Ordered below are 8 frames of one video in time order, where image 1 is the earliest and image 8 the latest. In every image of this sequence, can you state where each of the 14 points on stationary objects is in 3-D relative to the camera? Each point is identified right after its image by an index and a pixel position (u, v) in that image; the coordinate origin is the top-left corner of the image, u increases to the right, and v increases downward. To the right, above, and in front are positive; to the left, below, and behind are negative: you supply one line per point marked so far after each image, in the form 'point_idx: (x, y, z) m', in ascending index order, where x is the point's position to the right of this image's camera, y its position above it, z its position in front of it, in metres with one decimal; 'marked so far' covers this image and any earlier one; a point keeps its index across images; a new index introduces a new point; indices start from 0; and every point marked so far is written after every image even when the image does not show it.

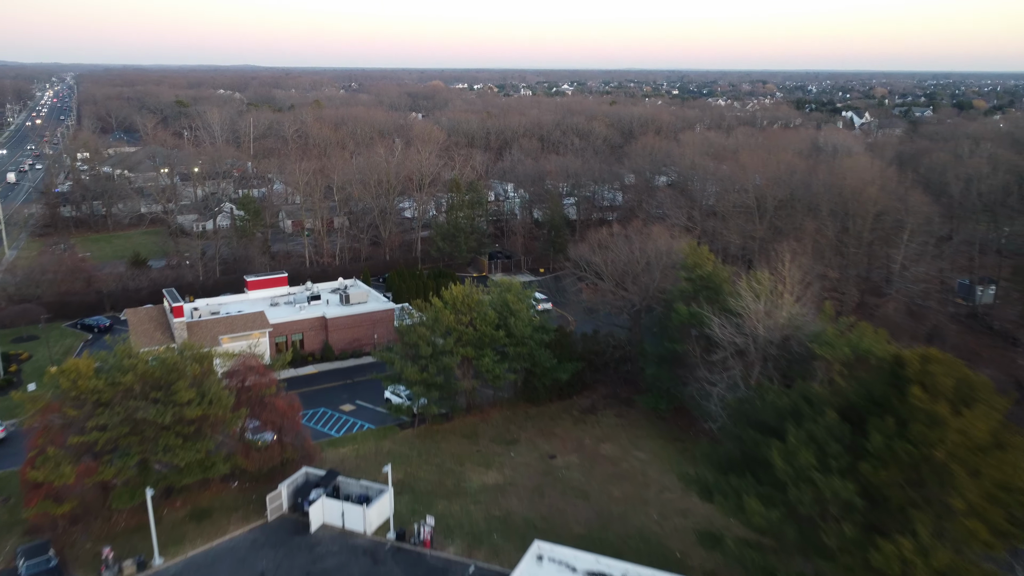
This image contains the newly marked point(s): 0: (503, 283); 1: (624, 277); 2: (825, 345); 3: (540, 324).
0: (-0.2, +0.1, +18.5) m
1: (+2.8, +0.3, +19.5) m
2: (+5.6, -1.0, +14.1) m
3: (+0.7, -0.8, +18.4) m
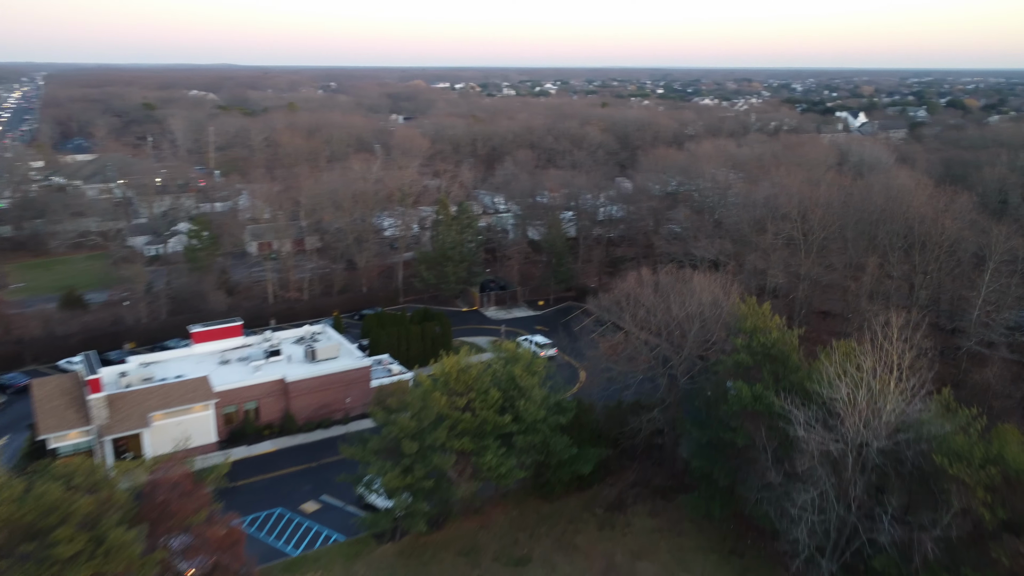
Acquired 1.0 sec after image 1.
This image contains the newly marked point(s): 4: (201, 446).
0: (-0.1, -1.2, +14.5) m
1: (+2.9, -1.0, +15.7) m
2: (+5.8, -2.2, +10.3) m
3: (+0.8, -2.1, +14.5) m
4: (-6.7, -3.4, +17.0) m
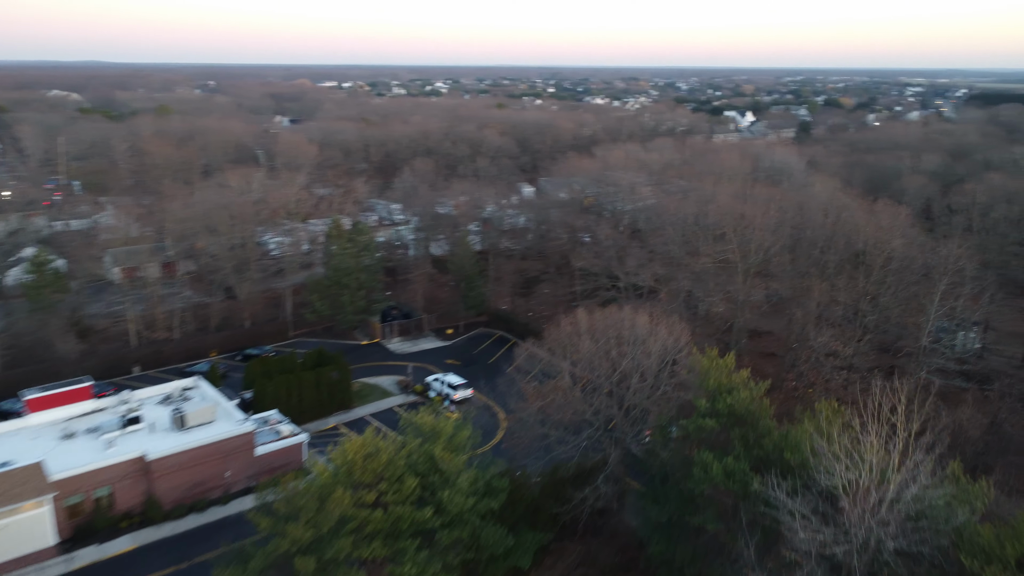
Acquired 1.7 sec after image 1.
0: (-1.3, -2.0, +11.8) m
1: (+1.4, -1.7, +13.4) m
2: (+5.1, -2.9, +8.4) m
3: (-0.4, -2.9, +11.9) m
4: (-8.1, -4.5, +13.4) m
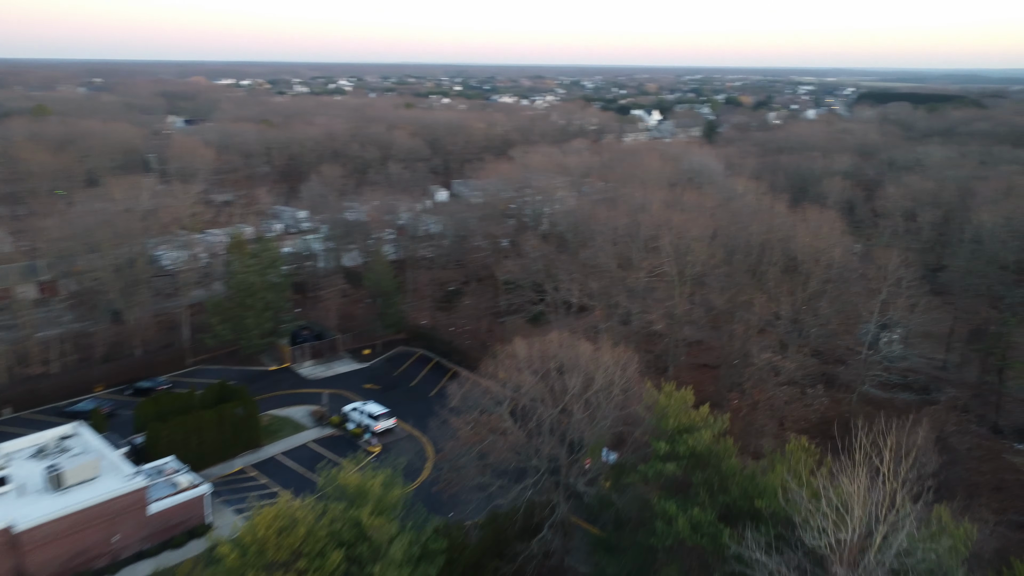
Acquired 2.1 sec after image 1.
0: (-2.1, -2.5, +10.3) m
1: (+0.4, -2.2, +12.1) m
2: (+4.6, -3.2, +7.6) m
3: (-1.2, -3.4, +10.4) m
4: (-9.0, -5.2, +11.1) m
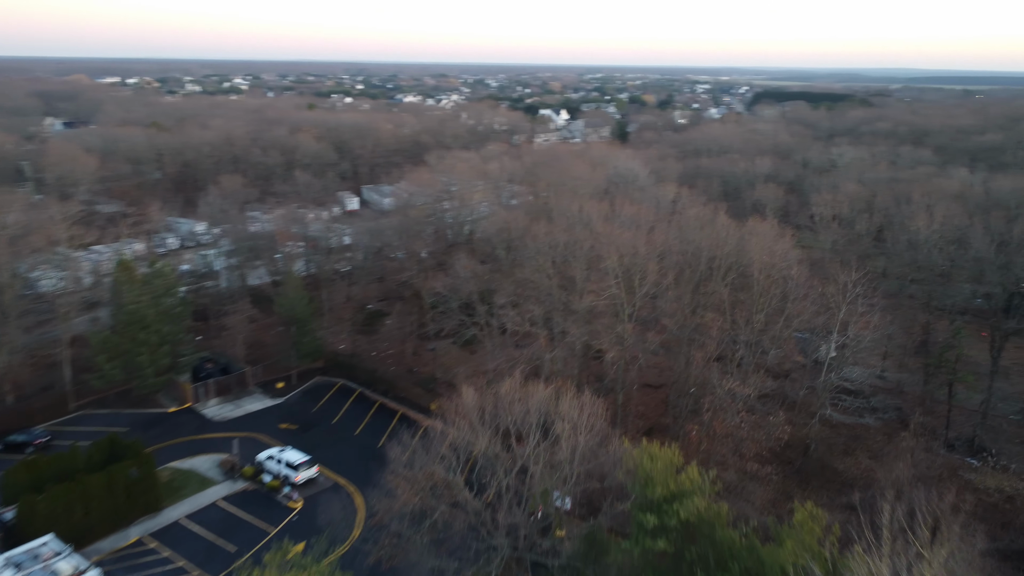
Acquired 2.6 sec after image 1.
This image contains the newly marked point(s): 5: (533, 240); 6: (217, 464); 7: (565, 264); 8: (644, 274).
0: (-2.5, -3.2, +8.3) m
1: (-0.2, -2.7, +10.4) m
2: (+4.6, -3.7, +6.5) m
3: (-1.6, -4.0, +8.6) m
4: (-9.3, -6.0, +8.3) m
5: (+0.5, +1.1, +18.9) m
6: (-6.3, -3.8, +16.9) m
7: (+1.1, +0.5, +17.2) m
8: (+2.7, +0.3, +16.1) m
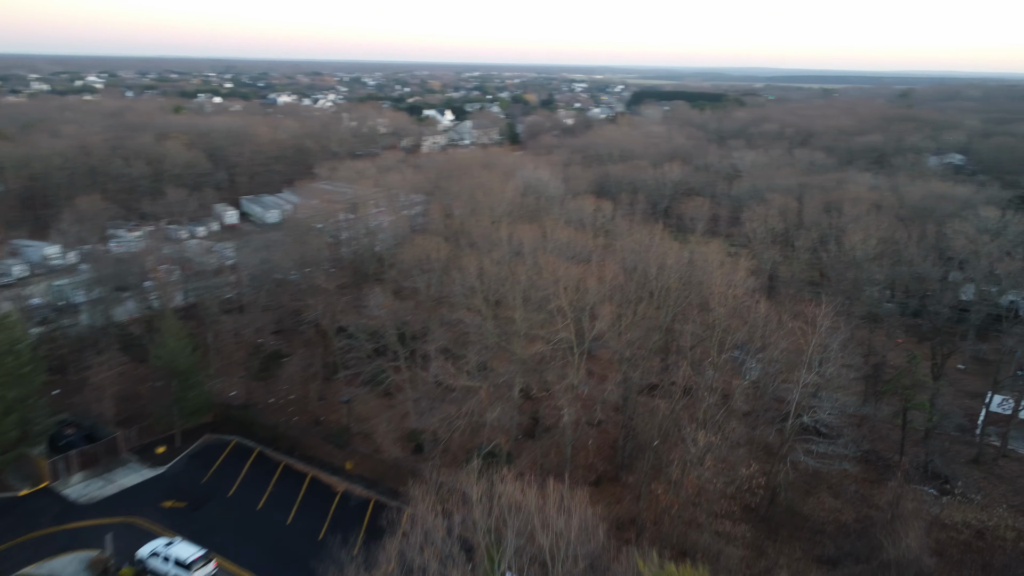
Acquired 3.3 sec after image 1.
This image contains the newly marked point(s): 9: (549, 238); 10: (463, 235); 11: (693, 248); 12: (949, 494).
0: (-2.4, -4.1, +5.7) m
1: (-0.4, -3.5, +8.1) m
2: (+4.9, -4.3, +4.9) m
3: (-1.5, -4.9, +6.2) m
4: (-9.0, -7.1, +4.8) m
5: (-1.2, +0.3, +16.6) m
6: (-7.4, -4.8, +13.7) m
7: (-0.2, -0.3, +15.0) m
8: (+1.5, -0.5, +14.2) m
9: (+0.8, +1.1, +17.5) m
10: (-1.2, +1.3, +19.1) m
11: (+4.0, +0.9, +17.6) m
12: (+9.1, -4.3, +16.3) m
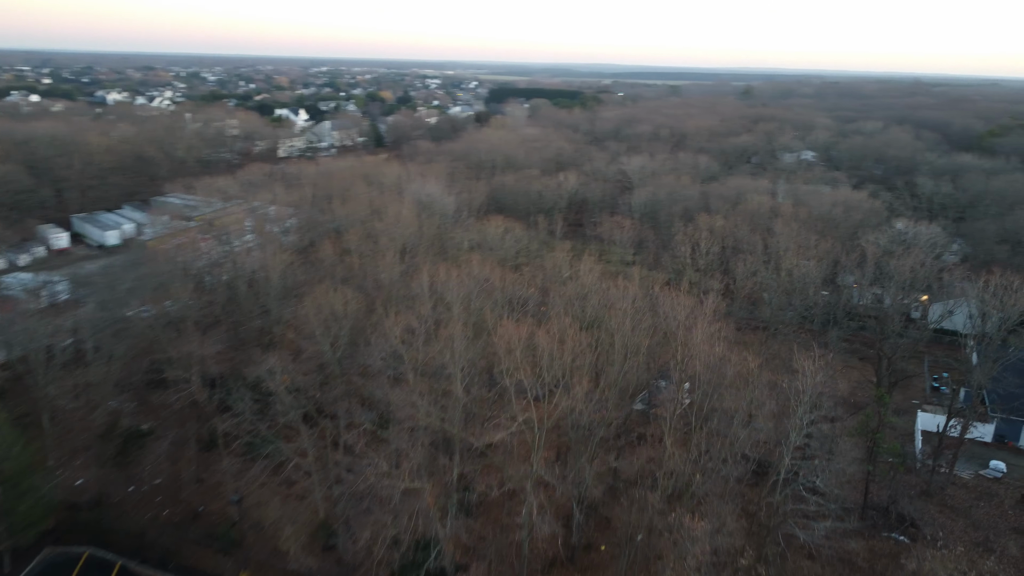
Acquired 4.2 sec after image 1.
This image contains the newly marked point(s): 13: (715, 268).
0: (-1.5, -5.2, +2.7) m
1: (0.0, -4.6, +5.4) m
2: (+5.8, -5.1, +3.2) m
3: (-0.6, -6.0, +3.3) m
4: (-7.7, -8.6, +0.6) m
5: (-2.4, -0.7, +13.6) m
6: (-7.8, -6.1, +9.6) m
7: (-1.2, -1.3, +12.1) m
8: (+0.6, -1.4, +11.6) m
9: (-0.7, +0.1, +14.8) m
10: (-3.0, +0.2, +16.0) m
11: (+2.4, +0.1, +15.4) m
12: (+7.9, -4.8, +15.2) m
13: (+4.7, +0.5, +18.8) m
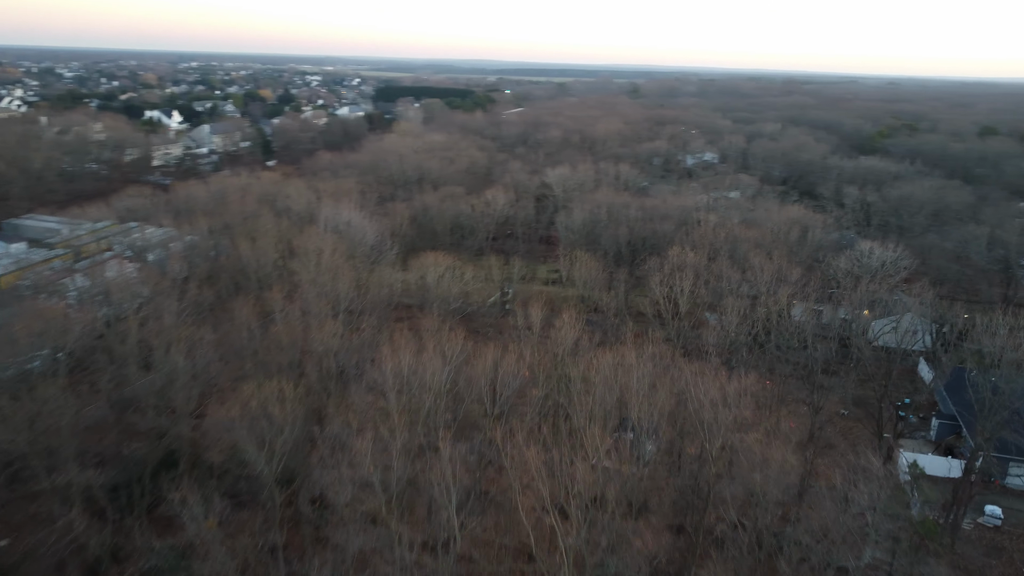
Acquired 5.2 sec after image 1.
0: (+0.2, -6.5, -0.2) m
1: (+1.2, -5.8, +2.6) m
2: (+7.3, -6.1, +1.2) m
3: (+0.9, -7.2, +0.4) m
4: (-5.6, -10.0, -3.2) m
5: (-2.5, -2.0, +10.3) m
6: (-7.0, -7.6, +5.7) m
7: (-1.0, -2.6, +9.1) m
8: (+0.8, -2.6, +8.9) m
9: (-1.0, -1.1, +11.8) m
10: (-3.4, -1.1, +12.7) m
11: (+2.0, -1.0, +12.9) m
12: (+7.6, -5.7, +13.4) m
13: (+3.8, -0.5, +16.6) m
